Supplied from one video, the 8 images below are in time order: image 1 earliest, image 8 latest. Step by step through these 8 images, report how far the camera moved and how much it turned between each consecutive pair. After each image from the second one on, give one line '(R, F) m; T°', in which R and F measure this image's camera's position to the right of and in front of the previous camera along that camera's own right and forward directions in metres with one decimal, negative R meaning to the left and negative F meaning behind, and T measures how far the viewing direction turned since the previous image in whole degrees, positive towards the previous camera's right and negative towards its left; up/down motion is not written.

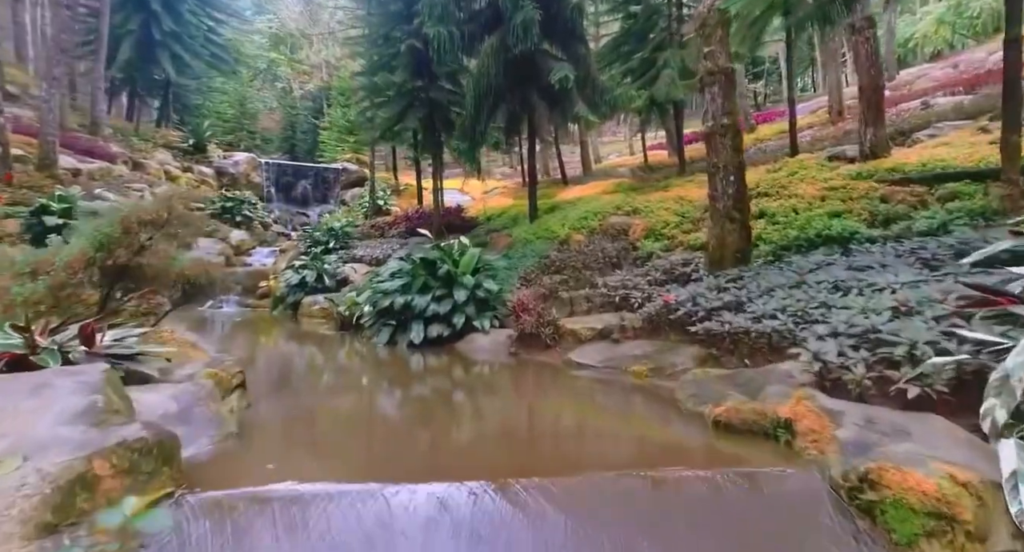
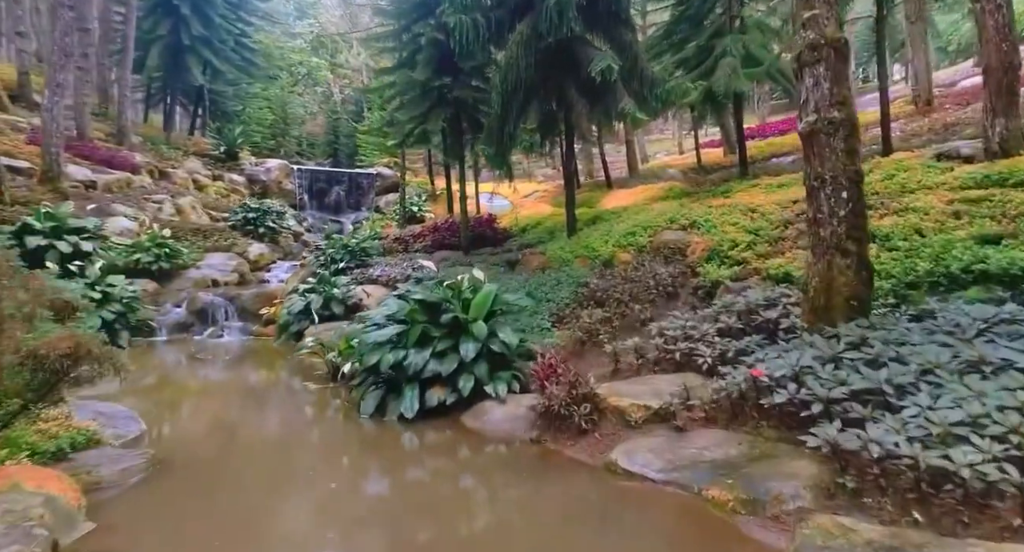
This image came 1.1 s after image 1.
(+0.1, +1.3) m; -4°
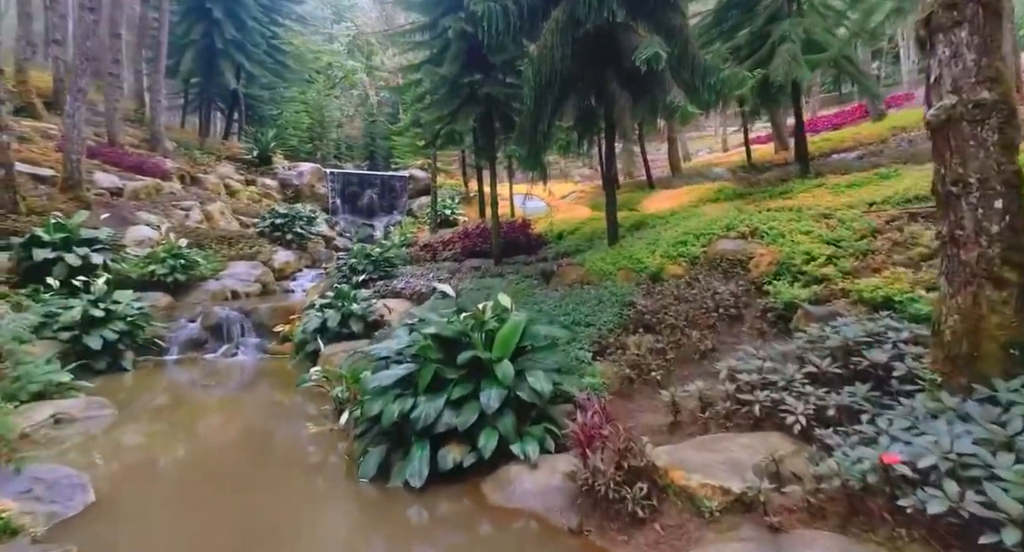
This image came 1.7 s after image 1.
(0.0, +0.8) m; -4°
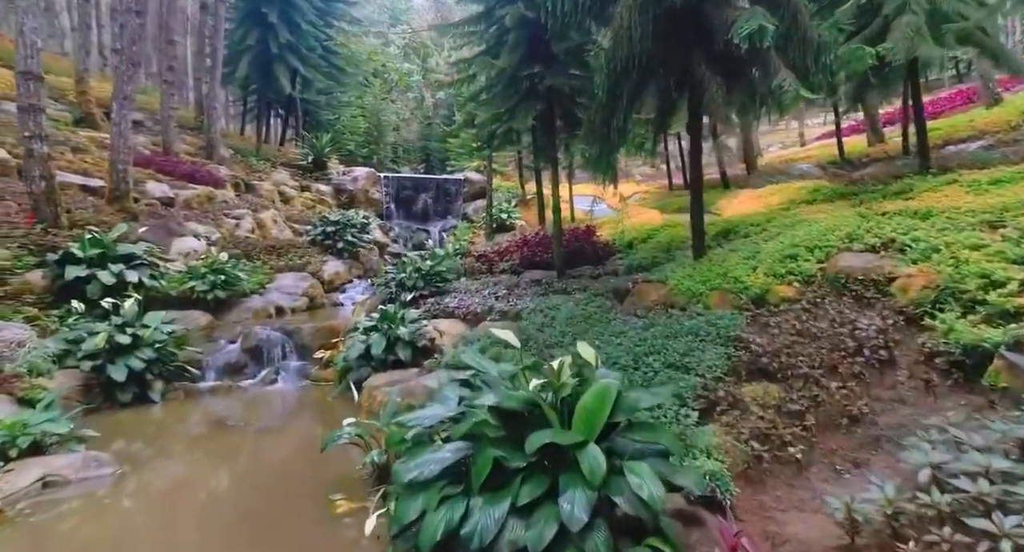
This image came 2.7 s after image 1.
(-0.2, +1.0) m; -6°
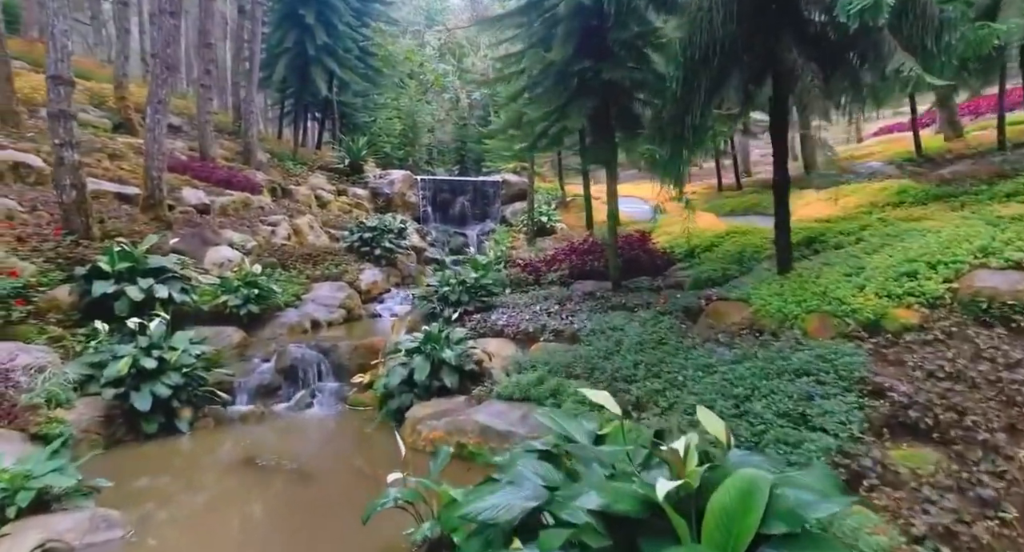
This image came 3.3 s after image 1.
(-0.3, +0.7) m; -3°
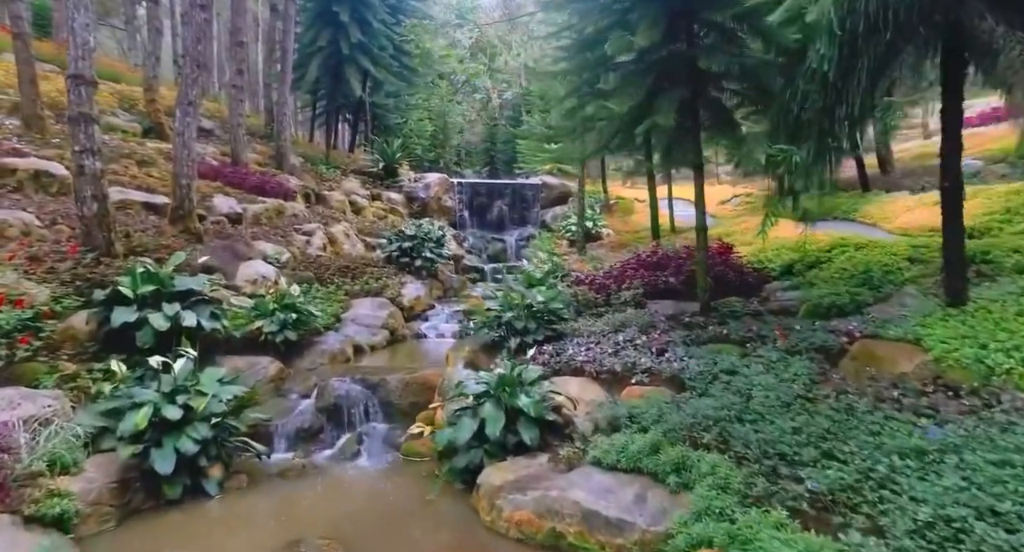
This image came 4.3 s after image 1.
(-0.6, +1.1) m; -3°
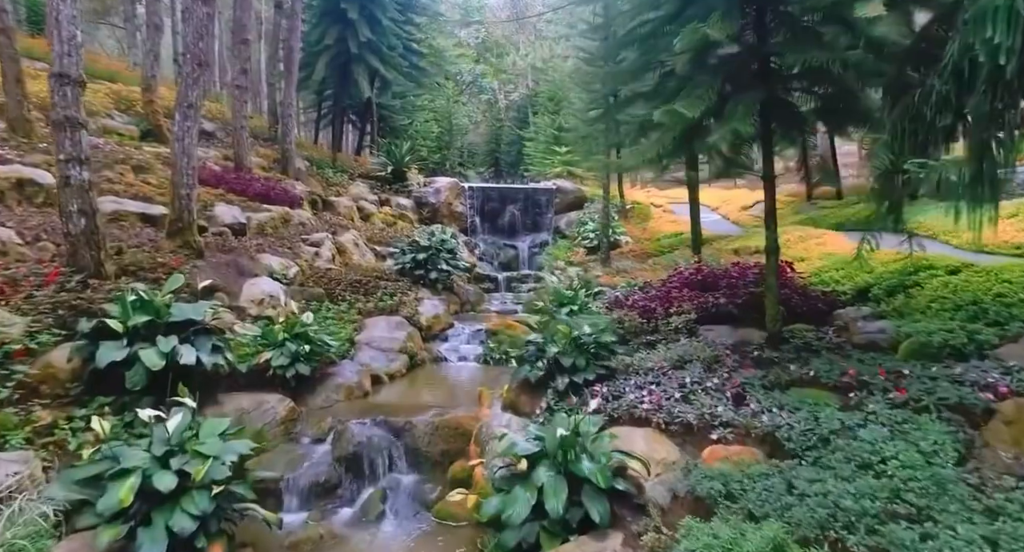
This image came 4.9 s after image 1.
(-0.5, +0.9) m; 0°
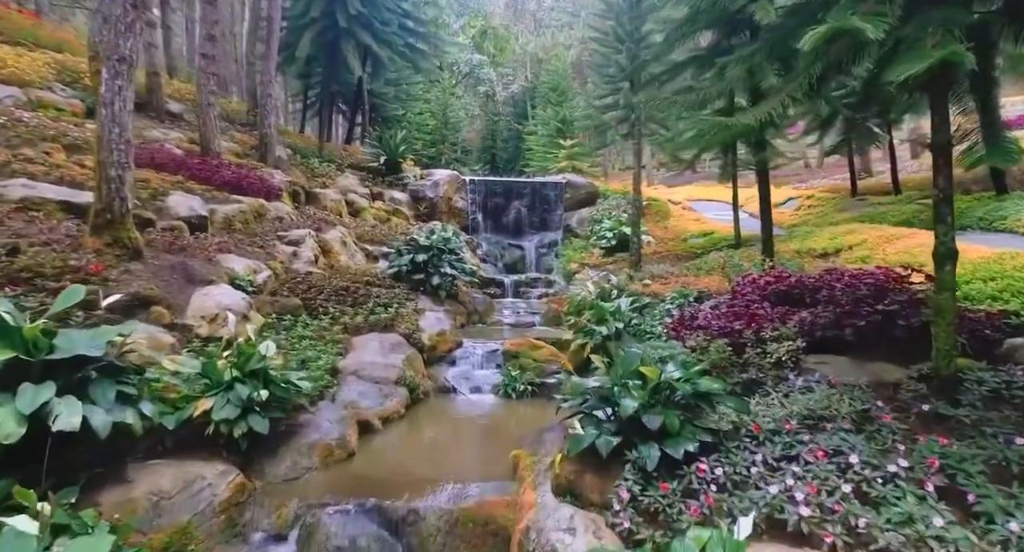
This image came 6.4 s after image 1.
(-0.5, +2.0) m; +1°
